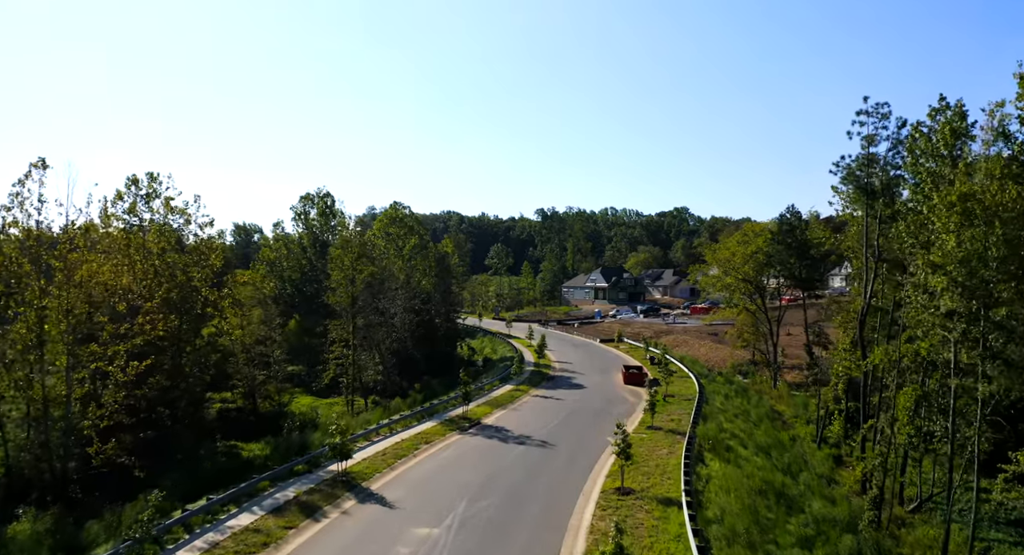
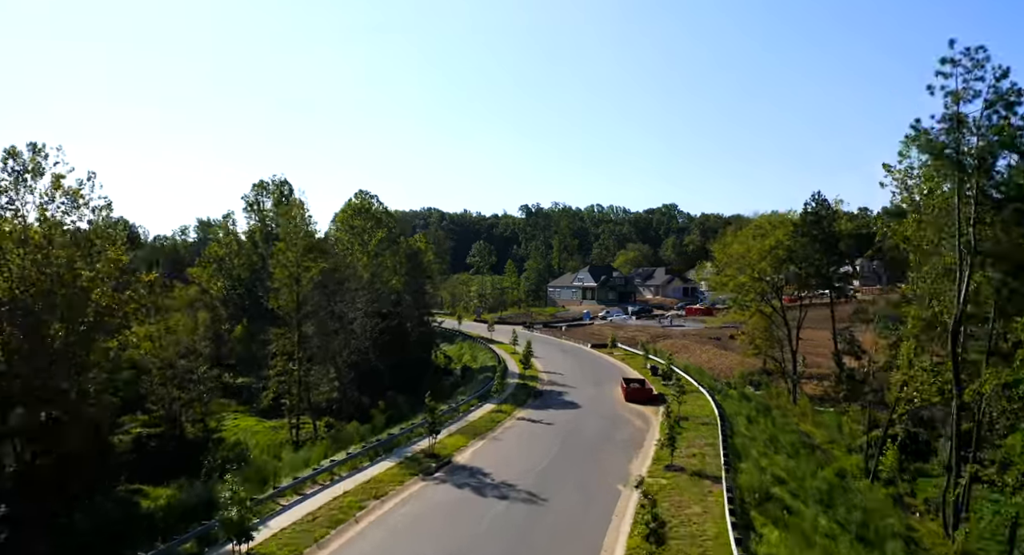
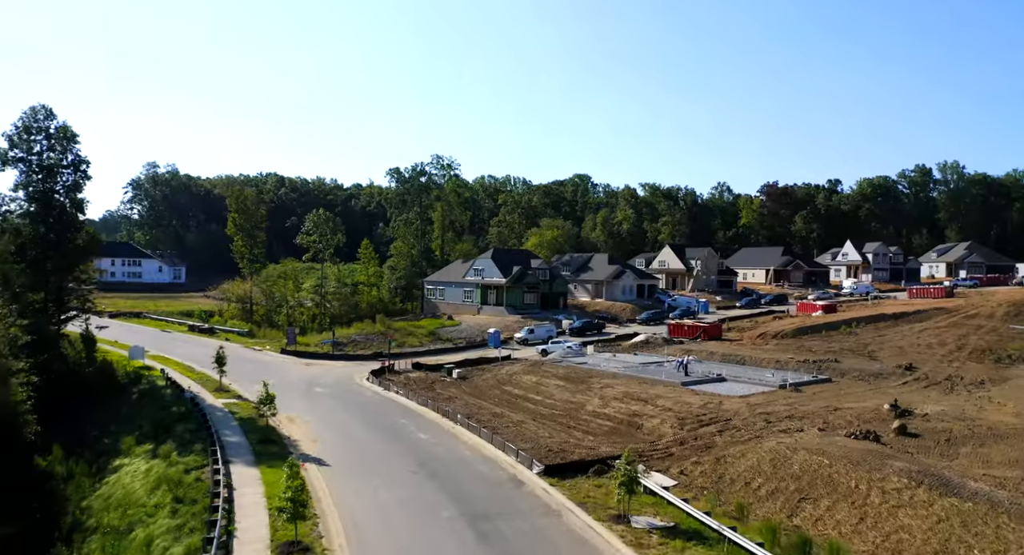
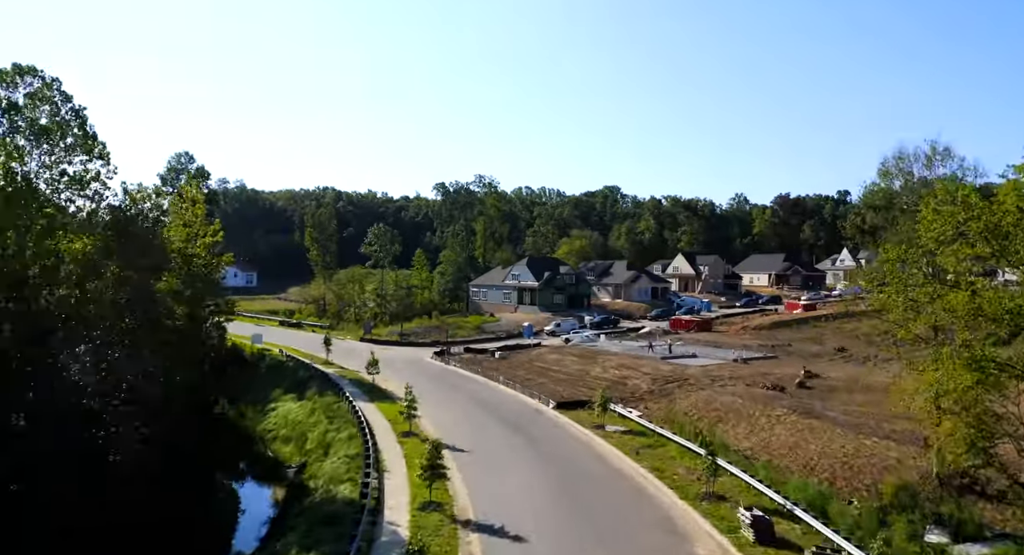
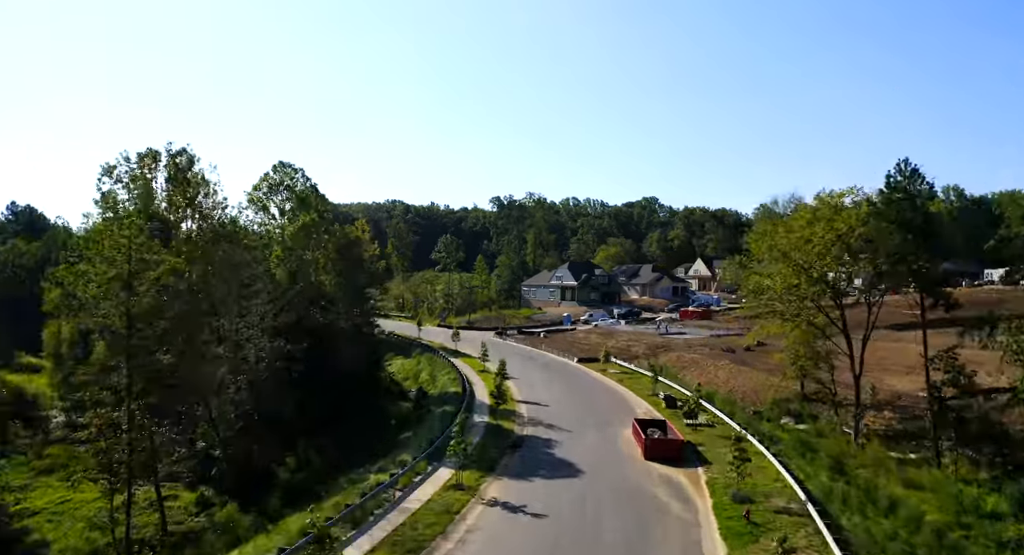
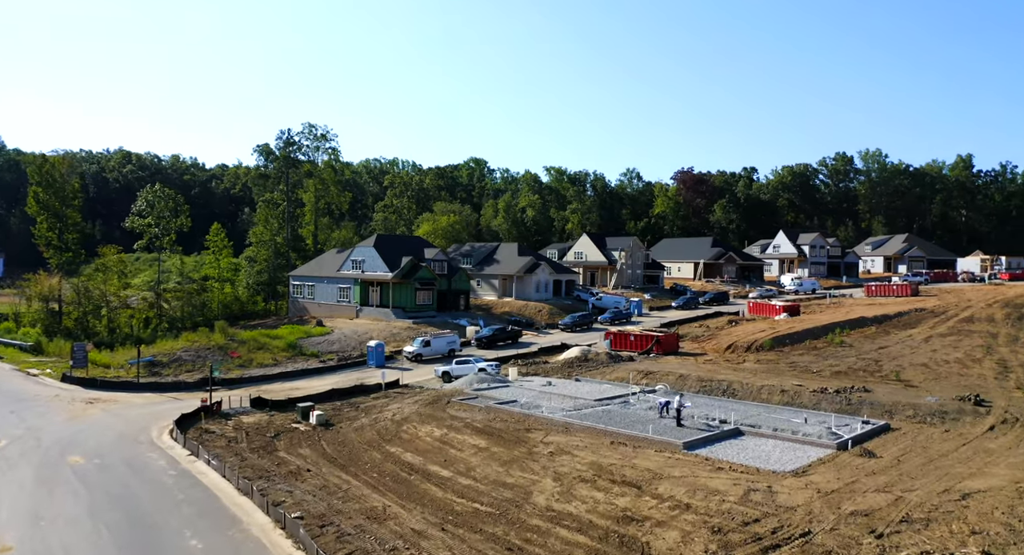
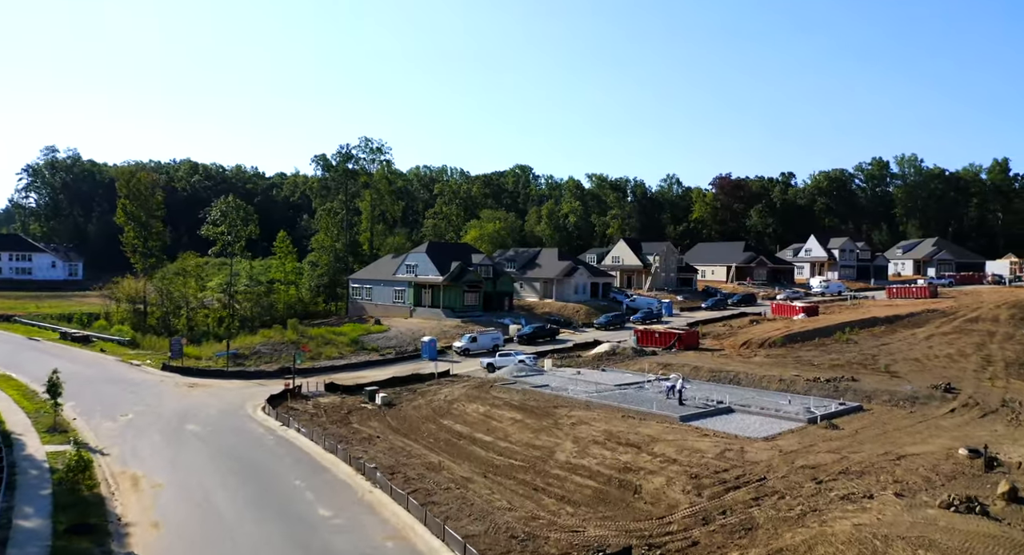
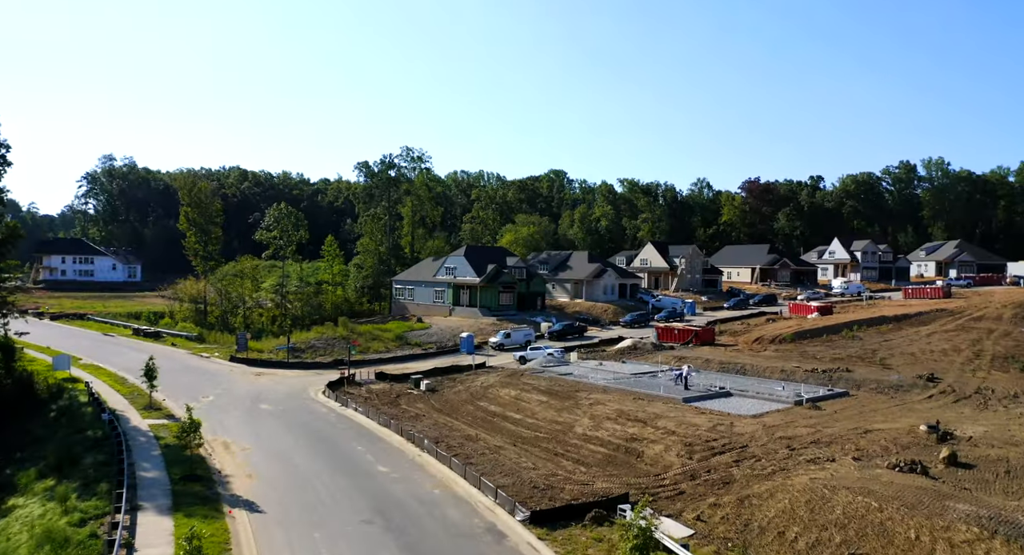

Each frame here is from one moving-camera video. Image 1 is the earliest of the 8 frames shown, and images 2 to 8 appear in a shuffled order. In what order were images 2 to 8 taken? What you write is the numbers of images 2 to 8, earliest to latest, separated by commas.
2, 5, 4, 3, 8, 7, 6
